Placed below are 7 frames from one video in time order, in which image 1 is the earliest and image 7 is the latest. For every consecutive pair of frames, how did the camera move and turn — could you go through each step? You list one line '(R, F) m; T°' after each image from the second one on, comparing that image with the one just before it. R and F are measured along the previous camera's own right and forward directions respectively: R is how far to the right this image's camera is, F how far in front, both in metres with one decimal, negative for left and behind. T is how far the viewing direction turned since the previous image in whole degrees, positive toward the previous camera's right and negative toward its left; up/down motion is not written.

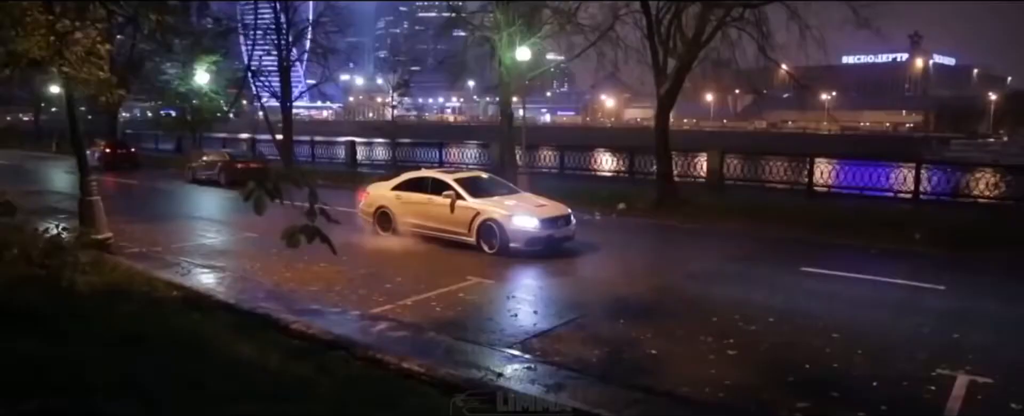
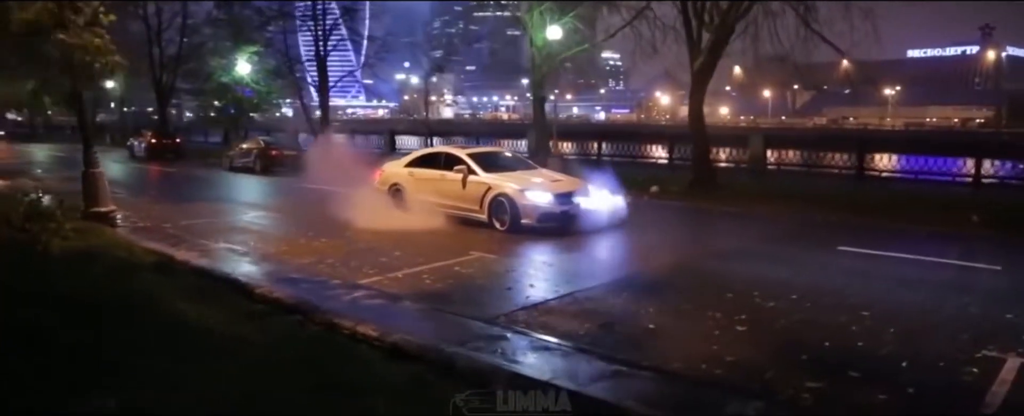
(+0.8, +1.0) m; -4°
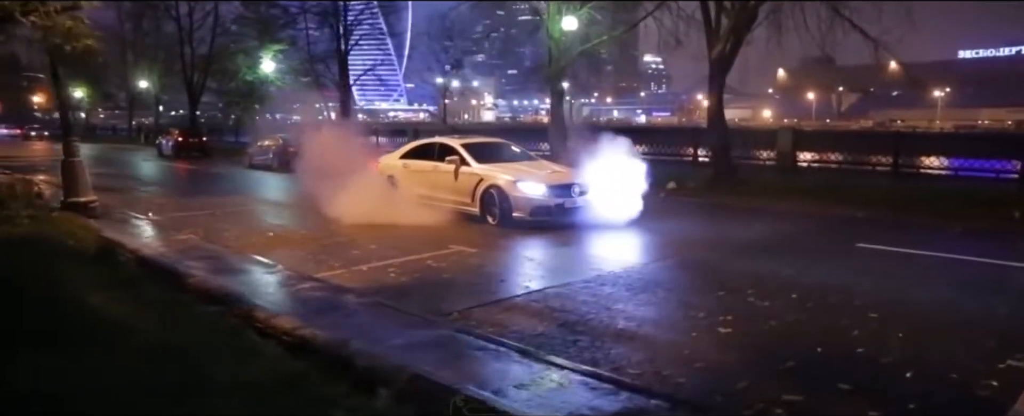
(+0.9, +1.0) m; -3°
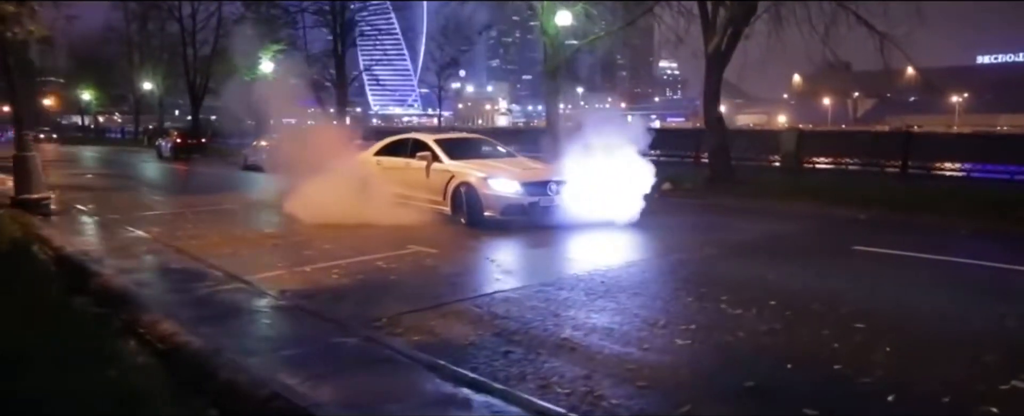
(+0.7, +0.9) m; -1°
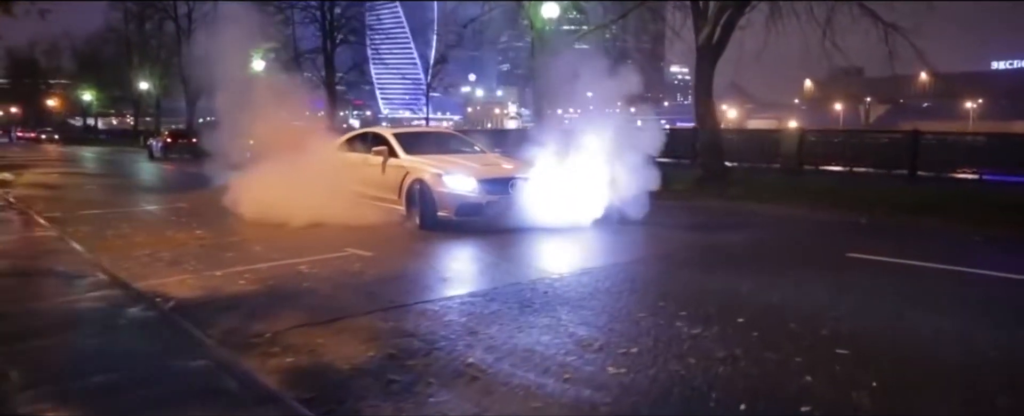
(+0.8, +1.3) m; -1°
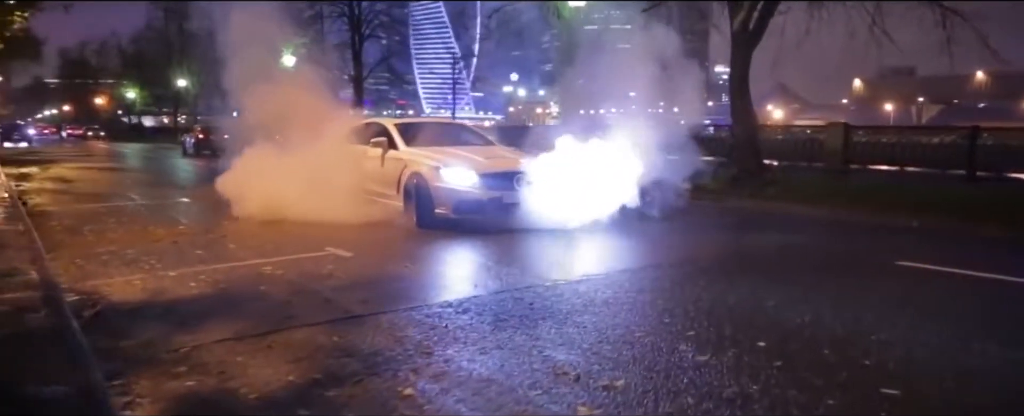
(+0.5, +1.1) m; -3°
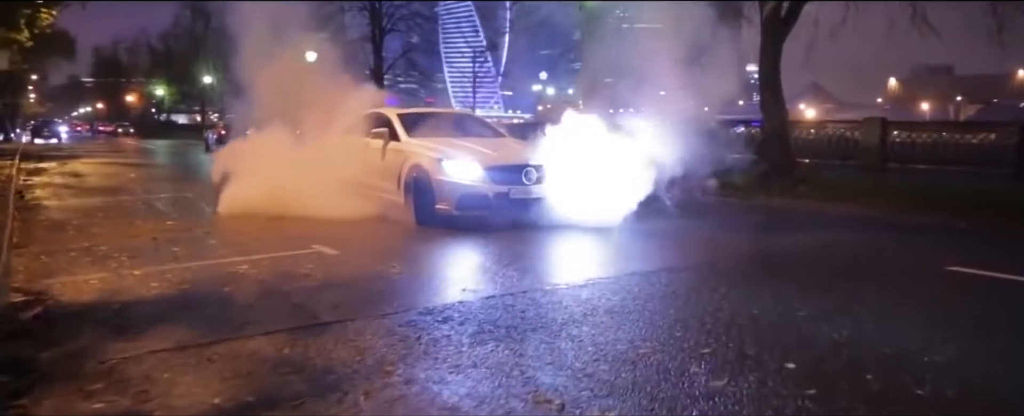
(+0.3, +0.8) m; -2°
